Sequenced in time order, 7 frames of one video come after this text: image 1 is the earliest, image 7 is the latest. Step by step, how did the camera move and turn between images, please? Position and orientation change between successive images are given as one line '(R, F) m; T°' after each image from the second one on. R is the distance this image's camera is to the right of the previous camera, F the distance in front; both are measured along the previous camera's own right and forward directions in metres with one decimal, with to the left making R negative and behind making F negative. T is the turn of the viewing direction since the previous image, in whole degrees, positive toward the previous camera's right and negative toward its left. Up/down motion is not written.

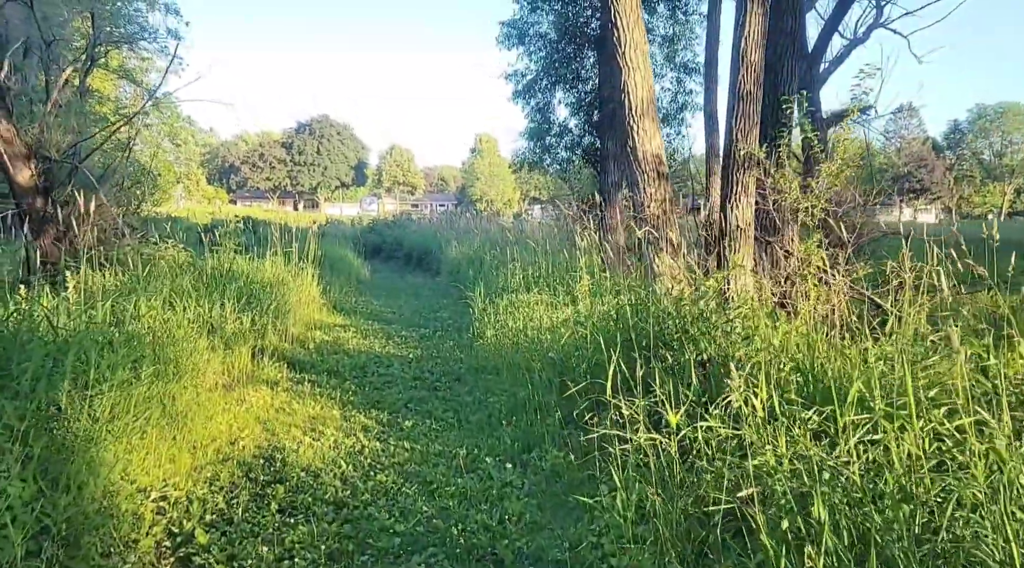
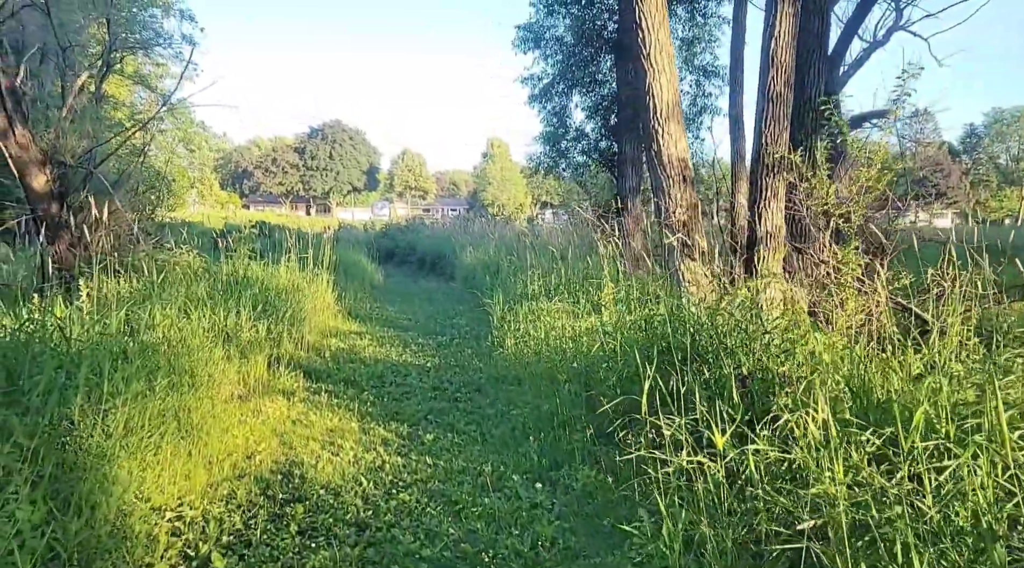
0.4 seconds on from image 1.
(-0.1, +0.1) m; -1°
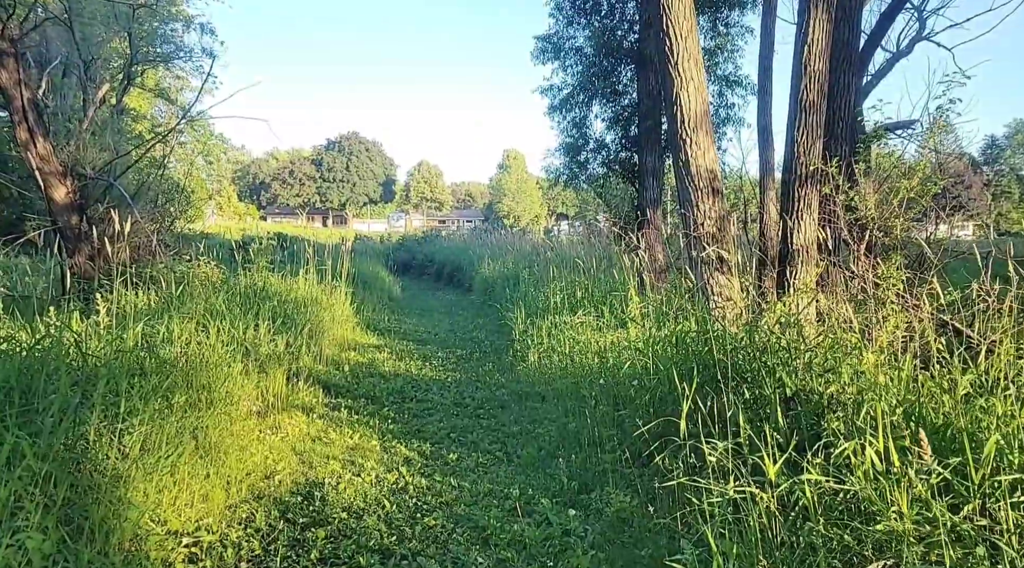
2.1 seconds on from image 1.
(-0.1, +0.1) m; -1°
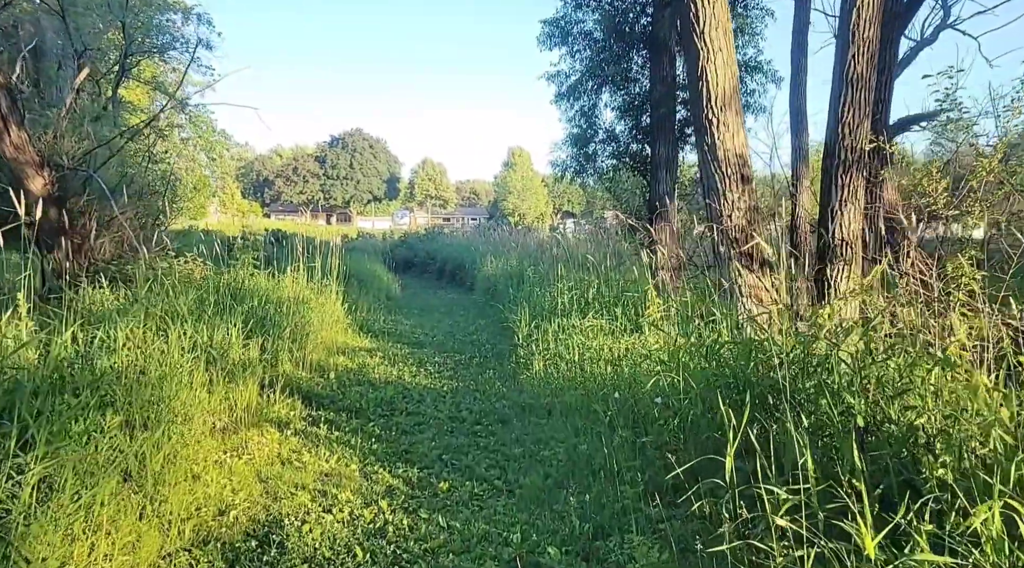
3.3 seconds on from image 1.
(0.0, +0.6) m; 0°
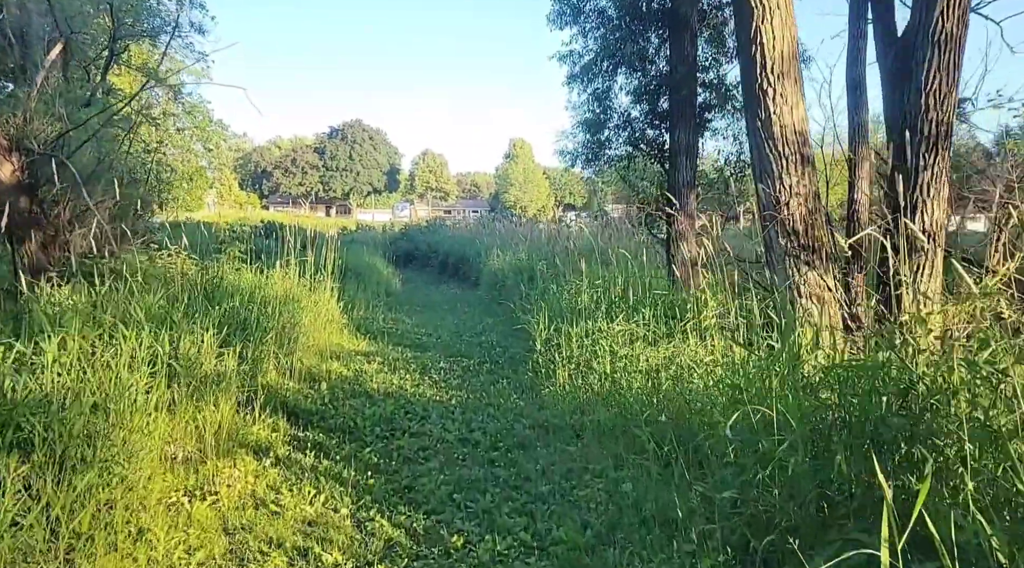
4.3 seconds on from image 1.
(-0.1, +0.7) m; 0°
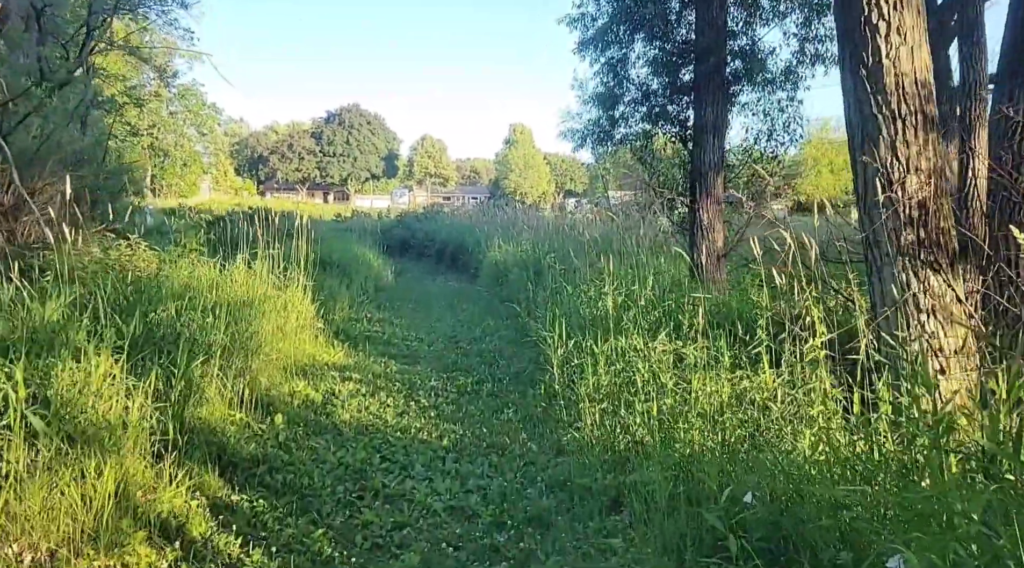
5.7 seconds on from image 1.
(0.0, +1.2) m; 0°
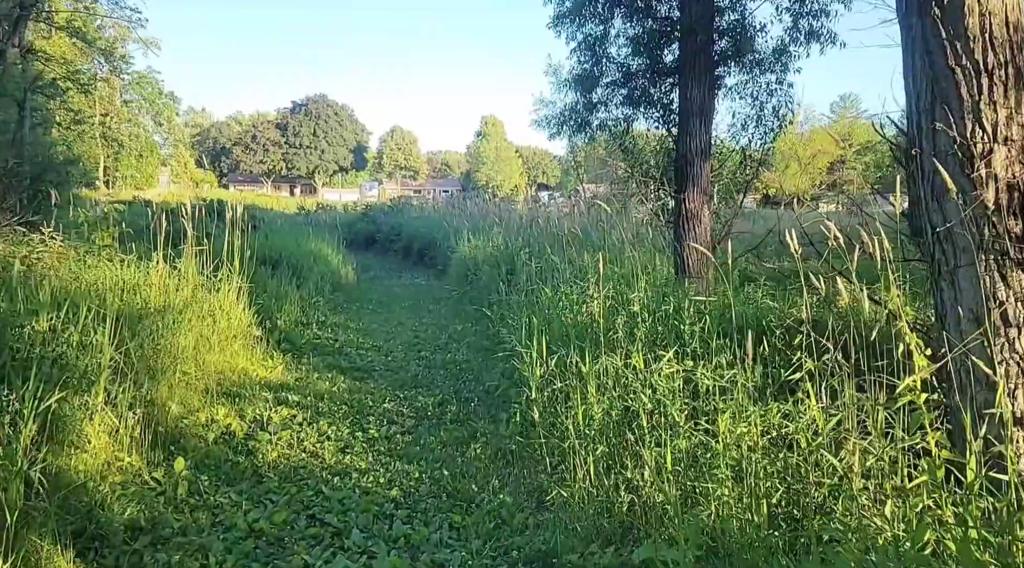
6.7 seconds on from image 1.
(0.0, +0.8) m; +2°
